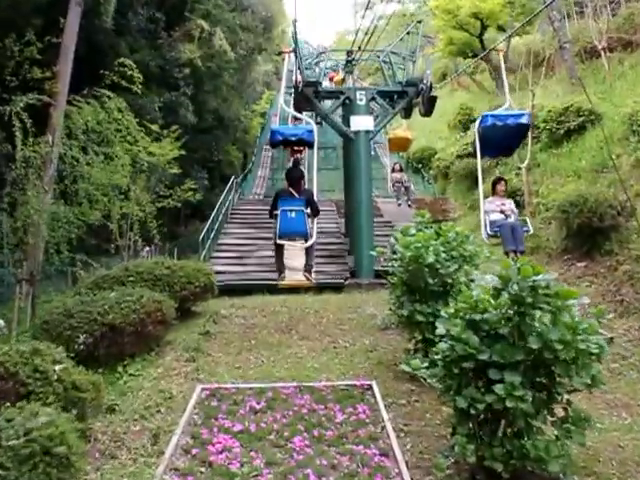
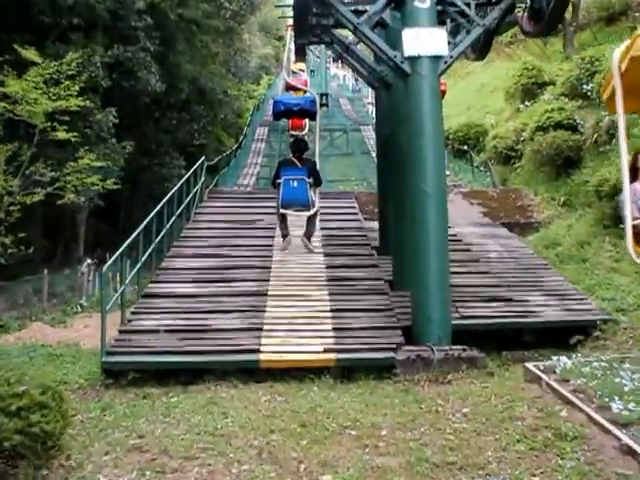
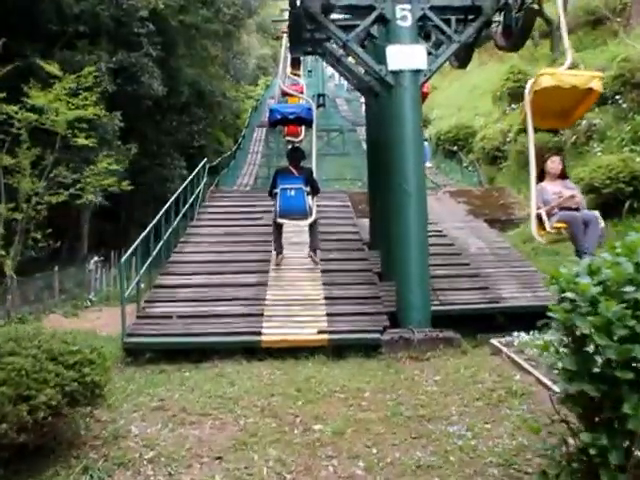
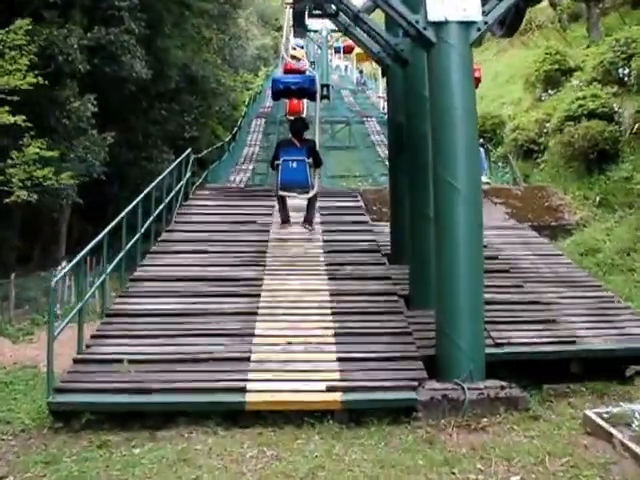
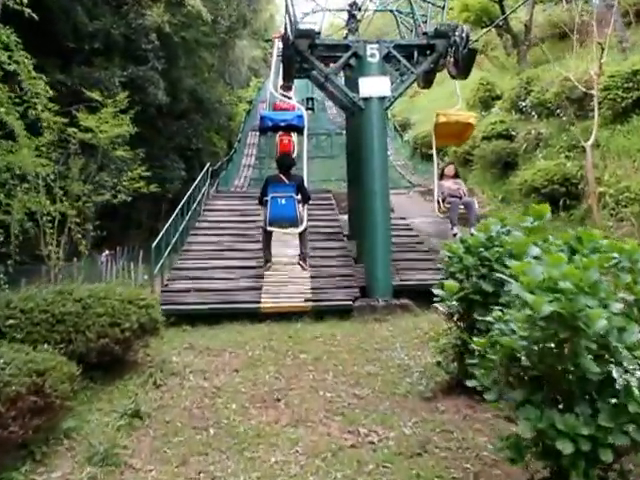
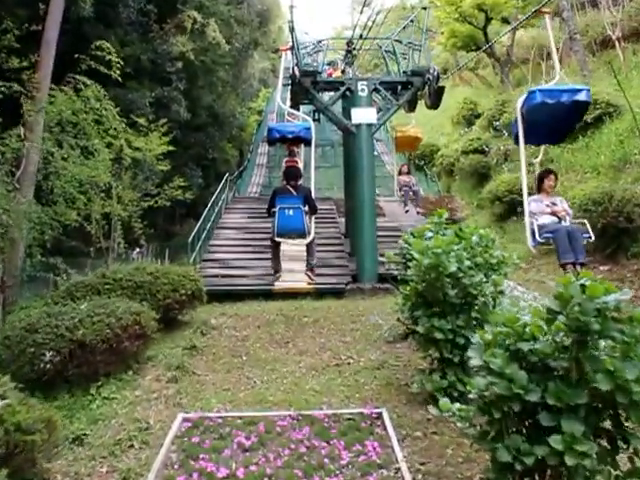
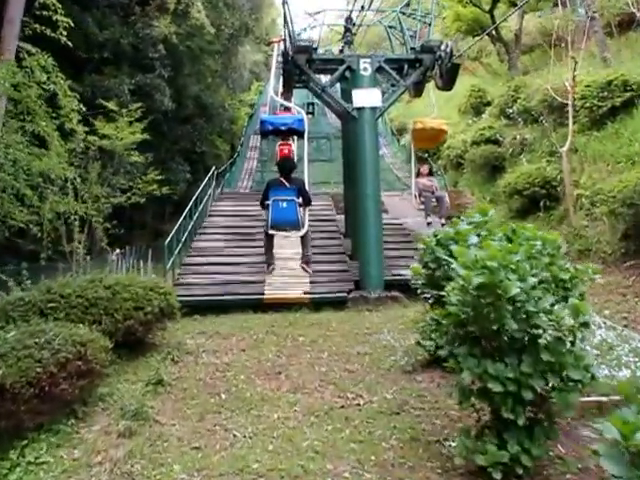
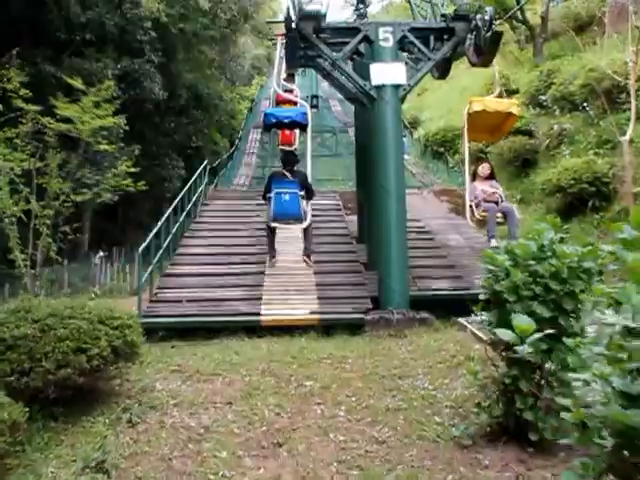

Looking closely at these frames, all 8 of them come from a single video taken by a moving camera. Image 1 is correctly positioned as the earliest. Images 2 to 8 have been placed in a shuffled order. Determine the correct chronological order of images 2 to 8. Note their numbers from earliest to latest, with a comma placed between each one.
6, 7, 5, 8, 3, 2, 4
